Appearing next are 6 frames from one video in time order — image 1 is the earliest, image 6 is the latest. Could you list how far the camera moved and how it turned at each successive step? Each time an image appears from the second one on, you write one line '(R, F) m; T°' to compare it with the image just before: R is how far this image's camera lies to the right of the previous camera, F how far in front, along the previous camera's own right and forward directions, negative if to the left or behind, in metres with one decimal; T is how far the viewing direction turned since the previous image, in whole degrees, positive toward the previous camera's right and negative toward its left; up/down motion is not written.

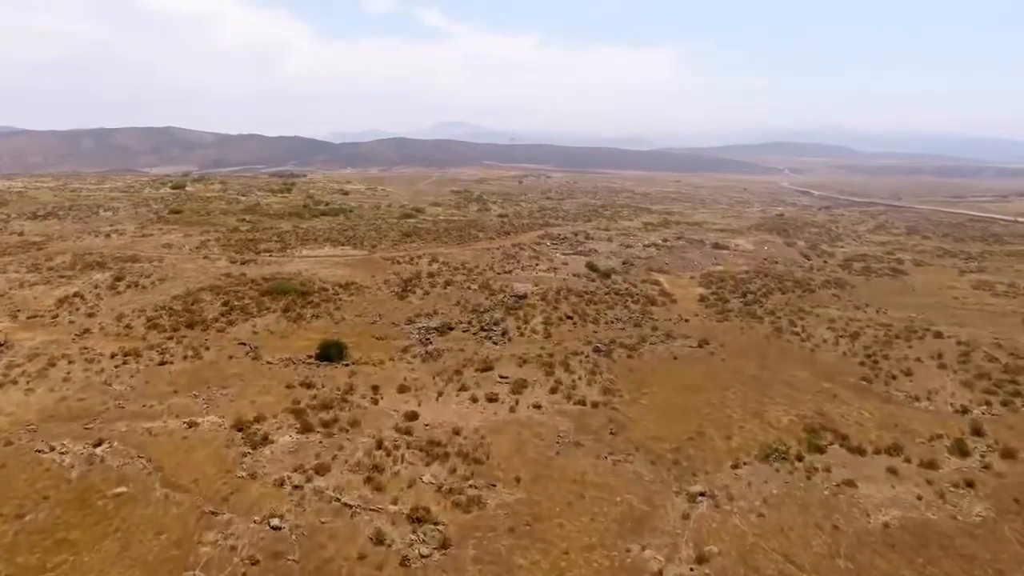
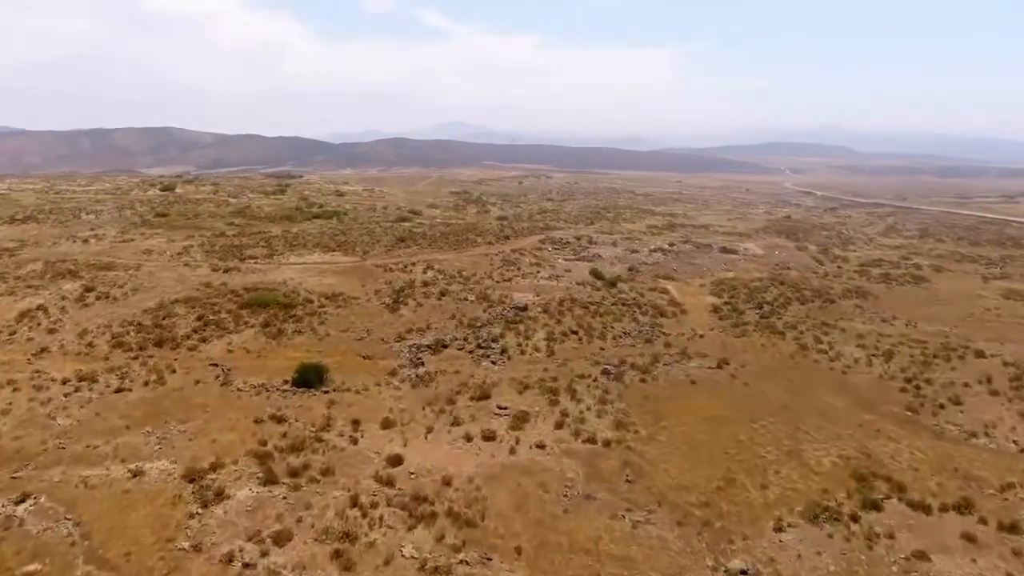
(0.0, +2.5) m; 0°
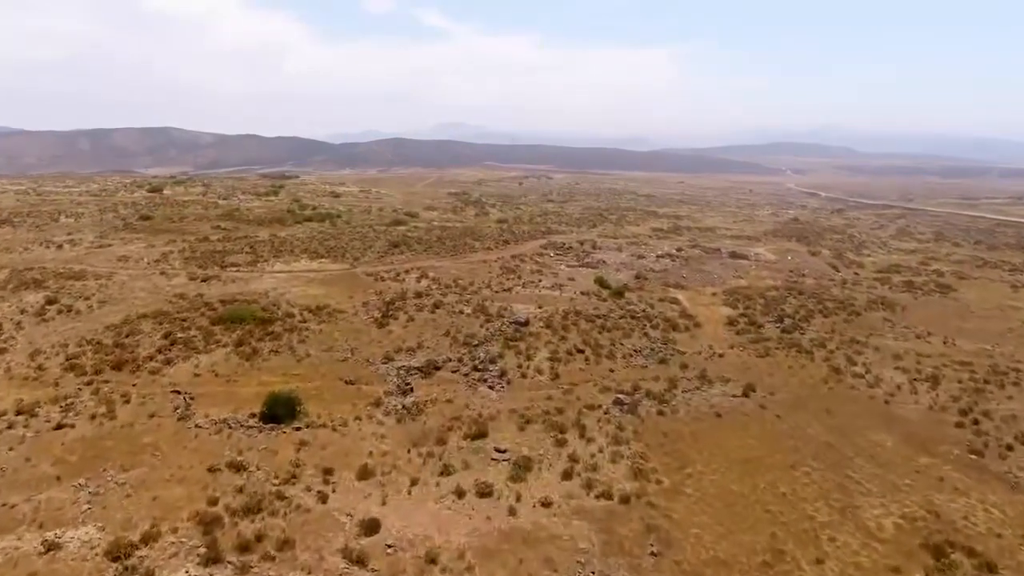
(0.0, +2.7) m; 0°
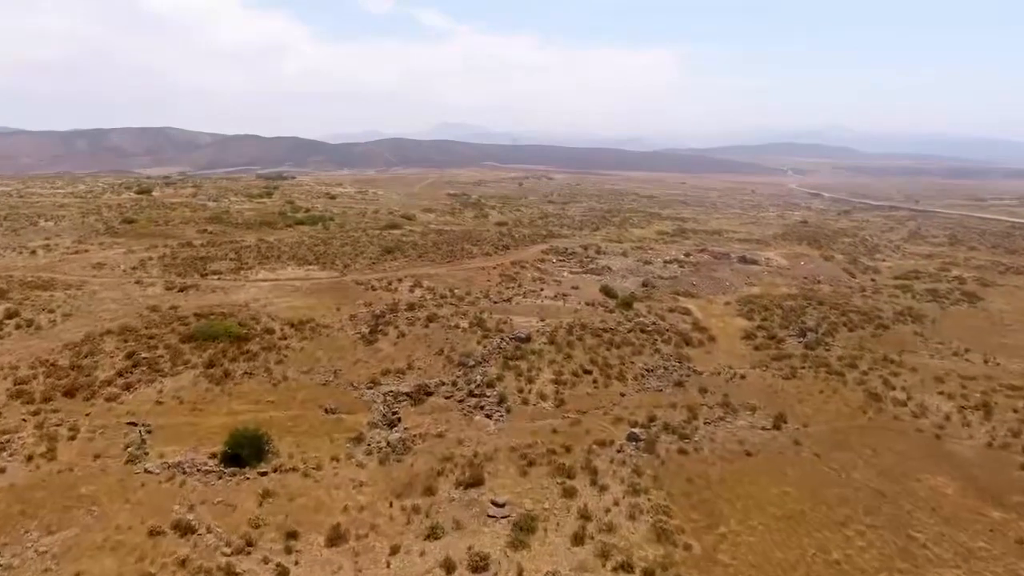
(0.0, +2.5) m; 0°
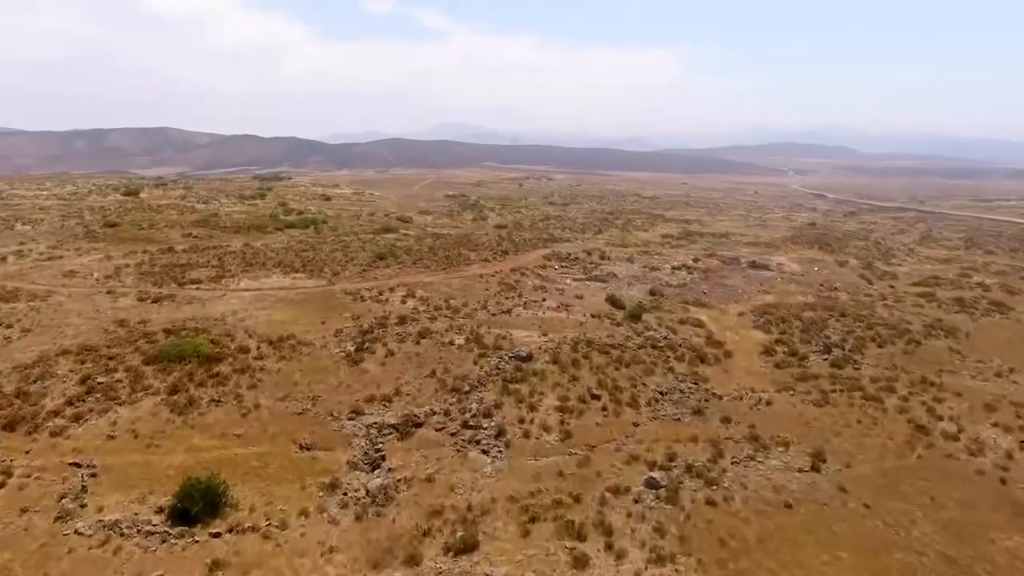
(0.0, +2.5) m; 0°
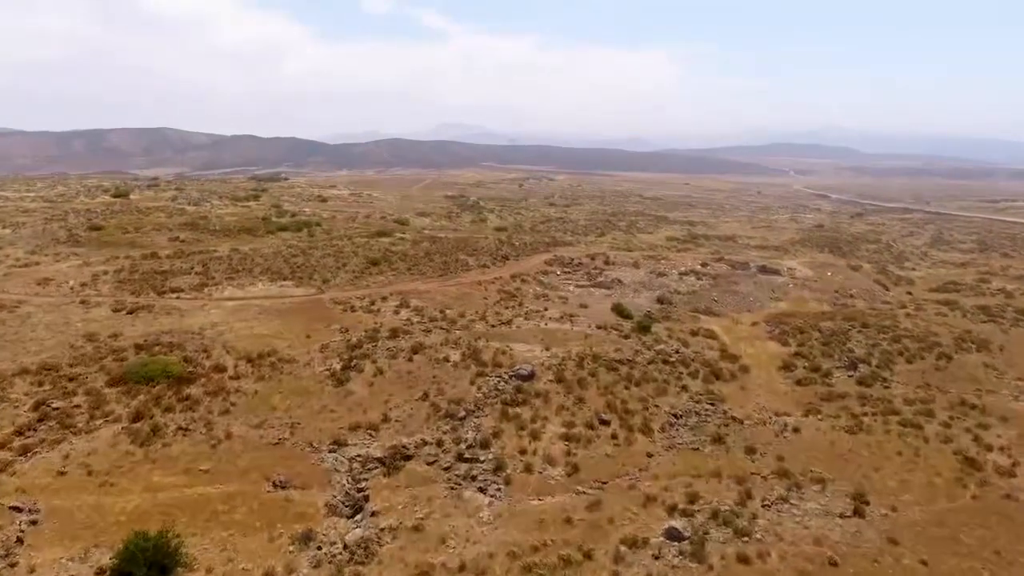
(0.0, +2.0) m; 0°
